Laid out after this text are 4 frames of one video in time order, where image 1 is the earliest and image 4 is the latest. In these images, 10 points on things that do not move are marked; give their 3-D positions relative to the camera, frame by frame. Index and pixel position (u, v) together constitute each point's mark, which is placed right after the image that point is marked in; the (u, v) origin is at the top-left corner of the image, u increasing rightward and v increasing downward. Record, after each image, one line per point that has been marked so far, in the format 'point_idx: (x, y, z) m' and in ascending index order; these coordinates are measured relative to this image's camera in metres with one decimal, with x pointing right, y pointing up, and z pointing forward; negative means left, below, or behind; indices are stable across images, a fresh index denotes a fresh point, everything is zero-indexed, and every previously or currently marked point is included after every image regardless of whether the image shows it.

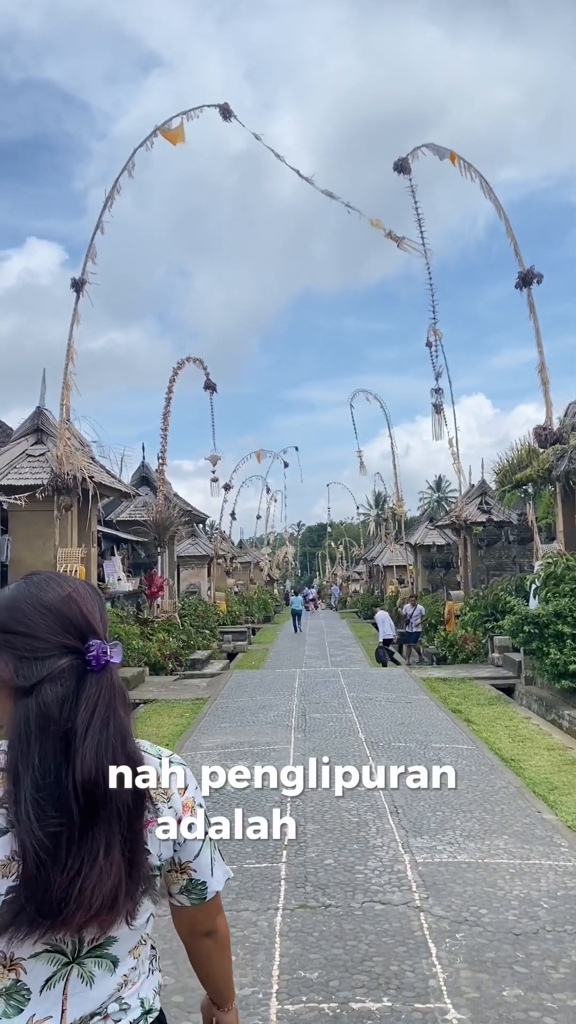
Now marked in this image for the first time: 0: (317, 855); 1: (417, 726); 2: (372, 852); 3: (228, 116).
0: (+0.2, -2.1, +5.1) m
1: (+1.5, -2.4, +9.4) m
2: (+0.5, -2.1, +5.1) m
3: (-0.8, +5.6, +11.8) m
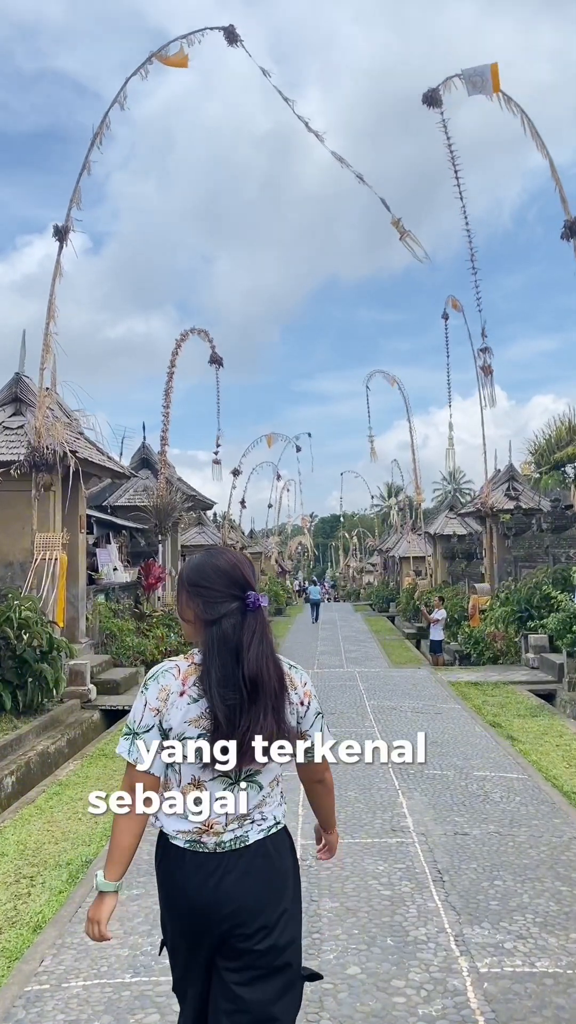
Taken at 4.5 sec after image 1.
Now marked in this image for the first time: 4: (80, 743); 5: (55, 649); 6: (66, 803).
0: (+0.2, -2.0, +3.6) m
1: (+1.5, -2.2, +7.9) m
2: (+0.5, -1.9, +3.6) m
3: (-0.7, +5.9, +10.2) m
4: (-2.3, -2.6, +9.2) m
5: (-2.7, -1.6, +9.4) m
6: (-1.8, -2.3, +6.5) m
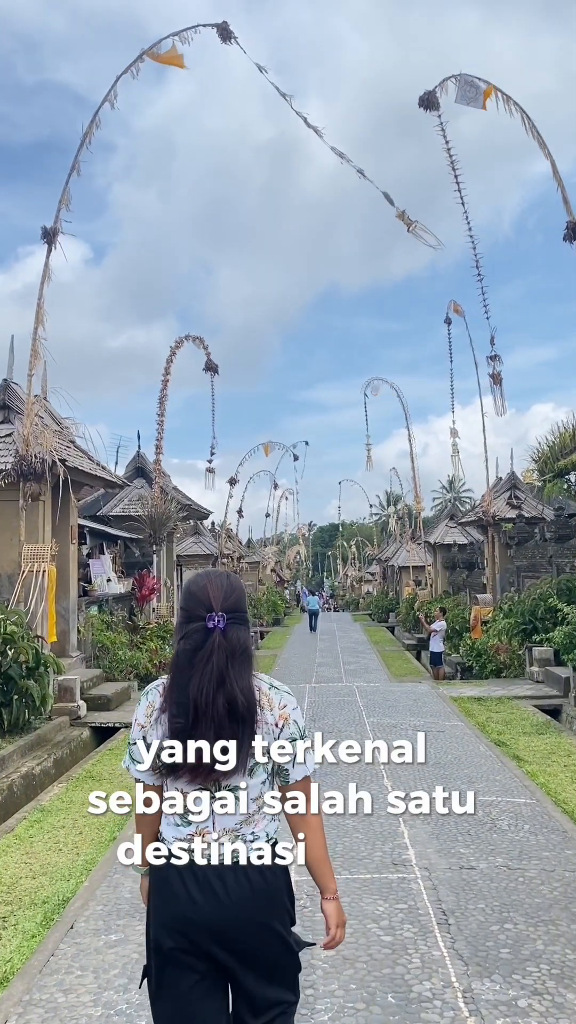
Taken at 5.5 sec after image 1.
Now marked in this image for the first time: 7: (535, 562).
0: (+0.2, -2.0, +3.3) m
1: (+1.5, -2.3, +7.5) m
2: (+0.5, -2.0, +3.3) m
3: (-0.7, +5.7, +9.9) m
4: (-2.4, -2.7, +8.8) m
5: (-2.7, -1.7, +9.1) m
6: (-1.8, -2.4, +6.1) m
7: (+5.0, -1.0, +16.7) m
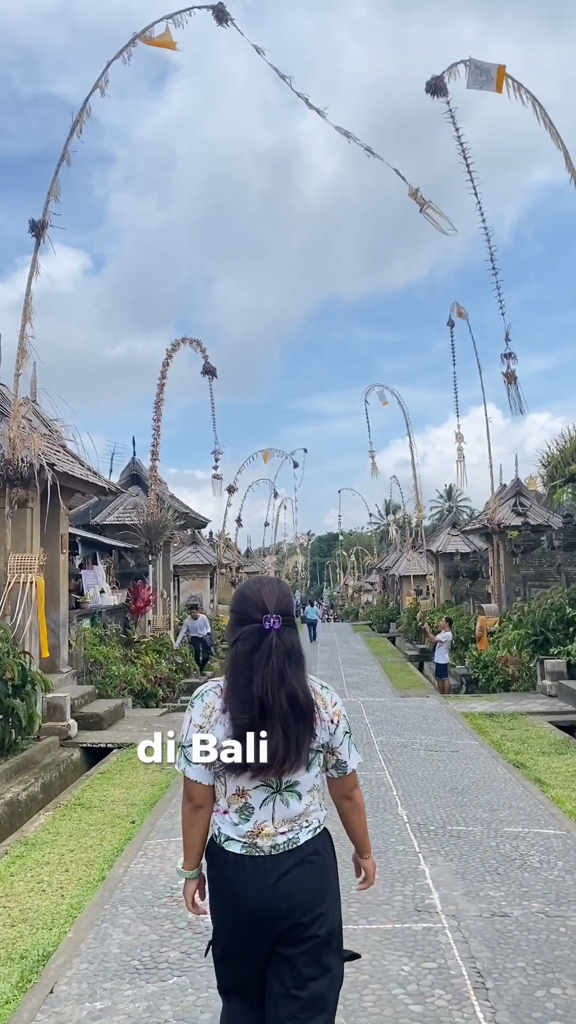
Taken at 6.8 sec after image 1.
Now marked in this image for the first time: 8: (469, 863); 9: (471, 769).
0: (+0.2, -2.0, +2.7) m
1: (+1.6, -2.3, +6.9) m
2: (+0.6, -2.0, +2.7) m
3: (-0.7, +5.7, +9.5) m
4: (-2.3, -2.8, +8.3) m
5: (-2.7, -1.8, +8.5) m
6: (-1.7, -2.4, +5.6) m
7: (+5.0, -1.1, +16.2) m
8: (+1.1, -2.2, +5.0) m
9: (+1.7, -2.4, +7.6) m
